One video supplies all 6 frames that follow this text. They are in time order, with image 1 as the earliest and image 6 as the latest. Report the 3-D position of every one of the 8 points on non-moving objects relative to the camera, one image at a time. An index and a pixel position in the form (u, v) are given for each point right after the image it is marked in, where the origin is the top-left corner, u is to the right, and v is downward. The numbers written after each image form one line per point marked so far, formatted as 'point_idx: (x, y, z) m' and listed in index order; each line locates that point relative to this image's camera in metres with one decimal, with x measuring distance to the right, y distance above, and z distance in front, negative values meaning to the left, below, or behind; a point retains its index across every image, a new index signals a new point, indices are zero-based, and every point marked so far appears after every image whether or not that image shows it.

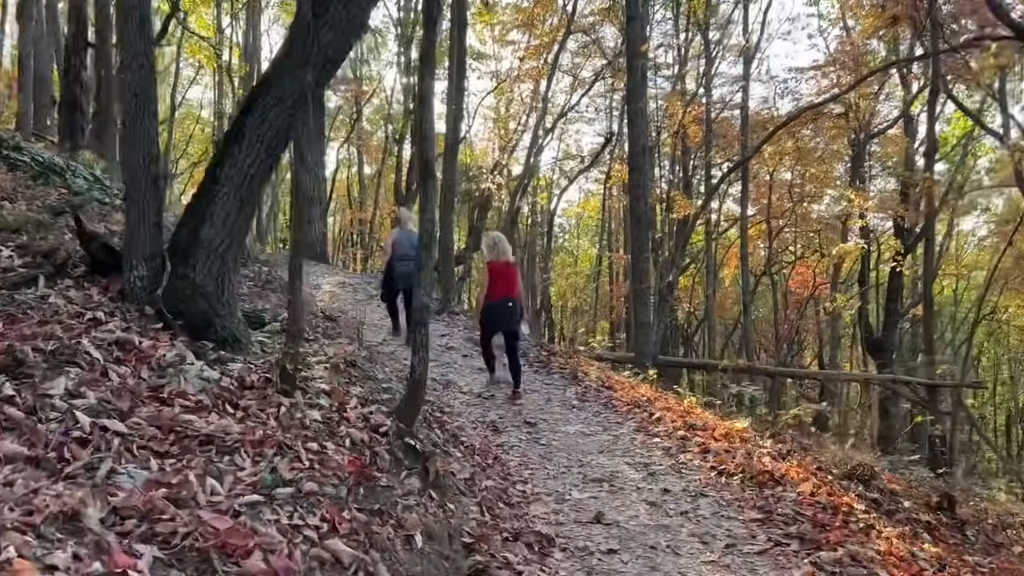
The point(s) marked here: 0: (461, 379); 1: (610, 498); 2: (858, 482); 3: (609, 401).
0: (-0.7, -1.2, +10.1) m
1: (+0.8, -1.7, +6.4) m
2: (+3.3, -1.8, +7.5) m
3: (+1.1, -1.3, +9.4) m
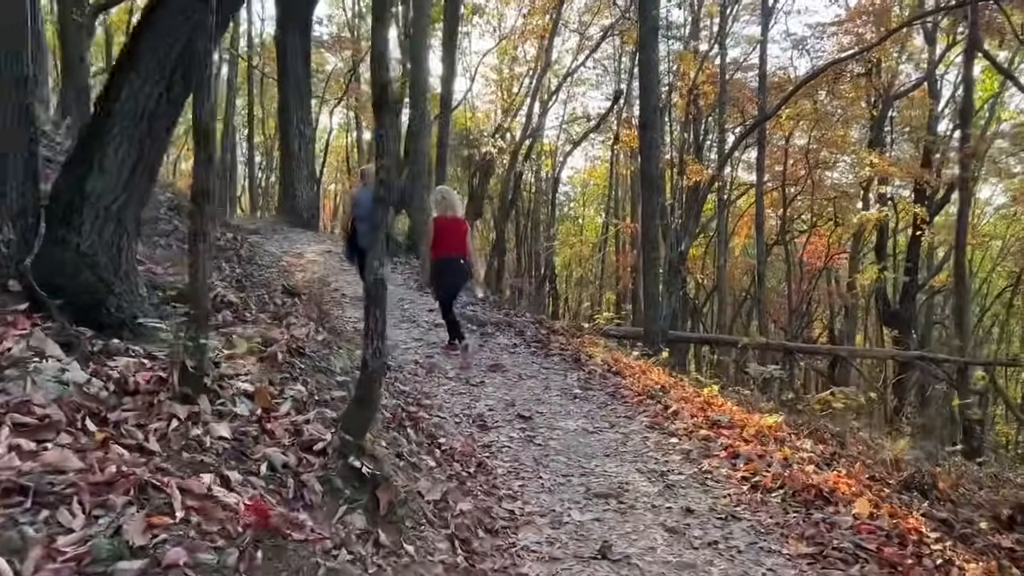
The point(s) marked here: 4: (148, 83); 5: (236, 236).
0: (-0.7, -0.8, +8.8) m
1: (+0.7, -1.5, +5.1) m
2: (+3.2, -1.6, +6.2) m
3: (+1.1, -1.0, +8.1) m
4: (-2.2, +1.2, +4.7) m
5: (-3.9, +0.7, +11.1) m
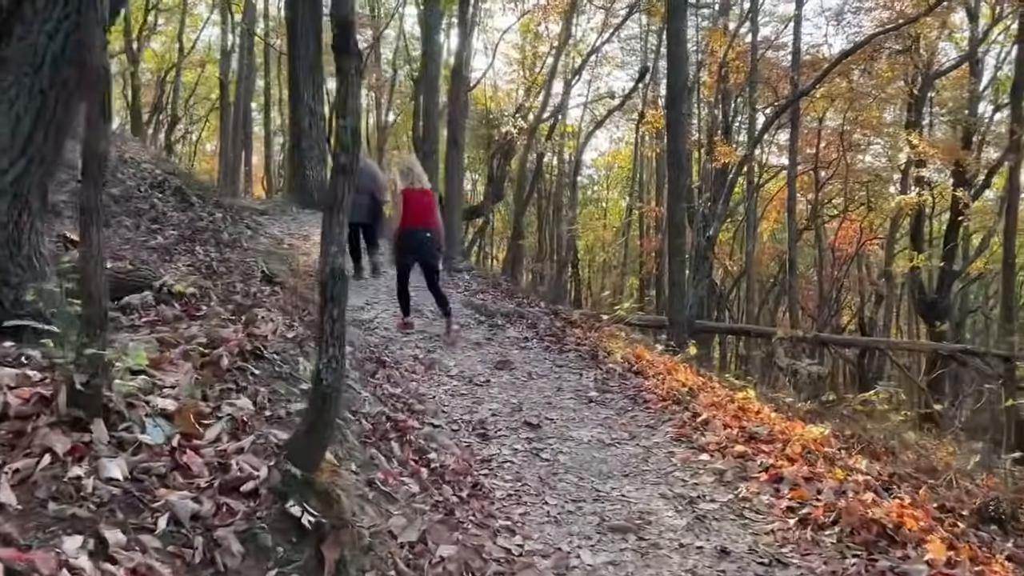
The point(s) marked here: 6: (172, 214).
0: (-0.6, -0.7, +7.9) m
1: (+0.7, -1.5, +4.2) m
2: (+3.2, -1.6, +5.2) m
3: (+1.1, -0.9, +7.1) m
4: (-2.2, +1.3, +3.8) m
5: (-3.7, +0.9, +10.3) m
6: (-3.5, +0.8, +8.3) m
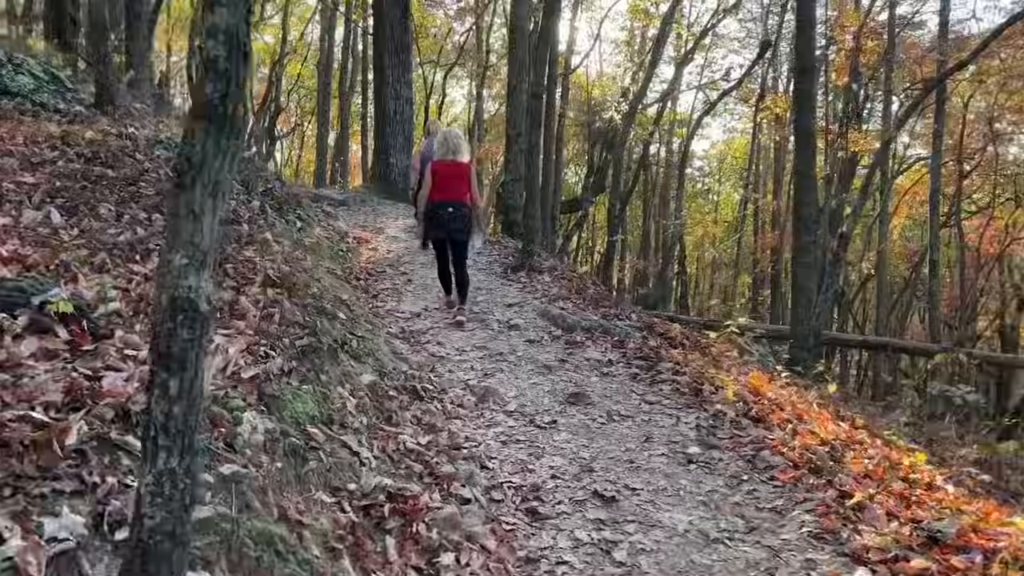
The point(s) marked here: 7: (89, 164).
0: (0.0, -0.8, +6.2) m
1: (+0.7, -1.6, +2.4) m
2: (+3.4, -1.8, +3.1) m
3: (+1.6, -1.1, +5.2) m
4: (-2.1, +1.2, +2.3) m
5: (-2.7, +0.9, +8.9) m
6: (-2.8, +0.8, +6.9) m
7: (-3.4, +1.0, +6.5) m
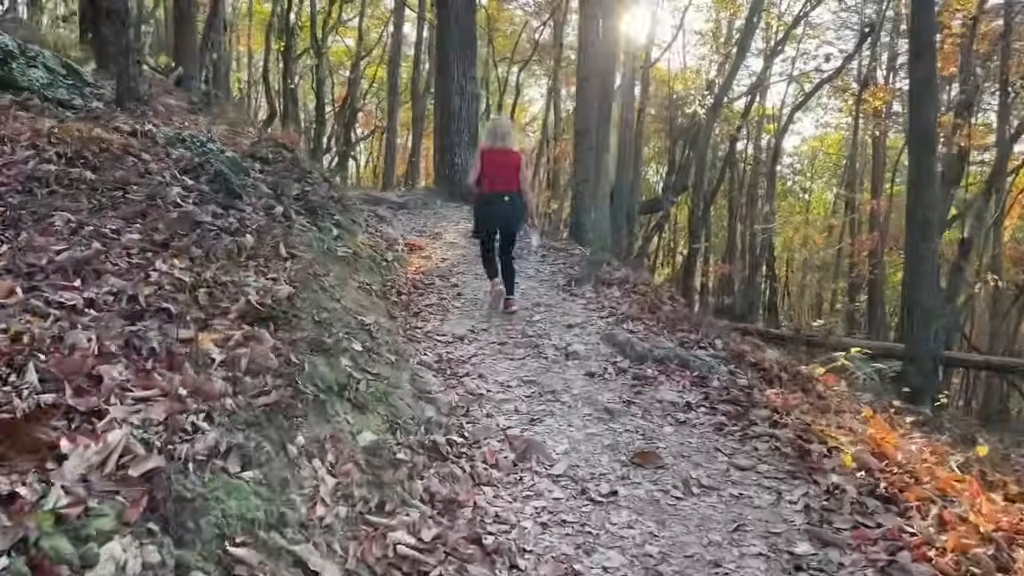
0: (+0.3, -1.0, +4.9) m
1: (+0.7, -1.8, +1.0) m
2: (+3.3, -2.0, +1.4) m
3: (+1.8, -1.2, +3.7) m
4: (-2.2, +1.0, +1.2) m
5: (-2.1, +0.7, +7.9) m
6: (-2.4, +0.6, +5.9) m
7: (-3.1, +0.9, +5.5) m
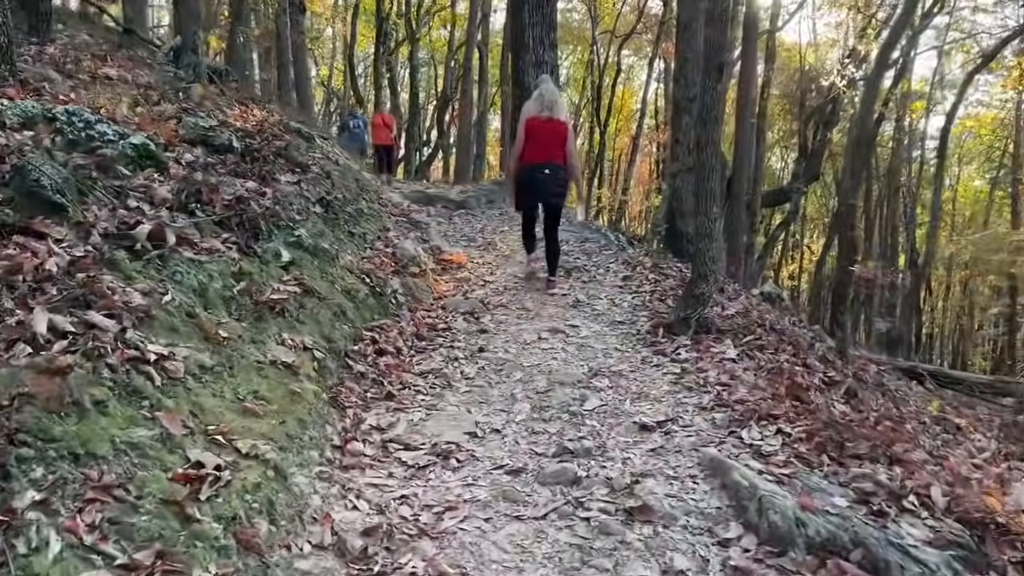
0: (+0.1, -1.4, +1.7) m
1: (-0.1, -2.3, -2.2) m
2: (+2.6, -2.5, -2.1) m
3: (+1.4, -1.7, +0.3) m
4: (-2.8, +0.6, -1.6) m
5: (-1.9, +0.4, +5.0) m
6: (-2.5, +0.2, +3.1) m
7: (-3.2, +0.5, +2.8) m
